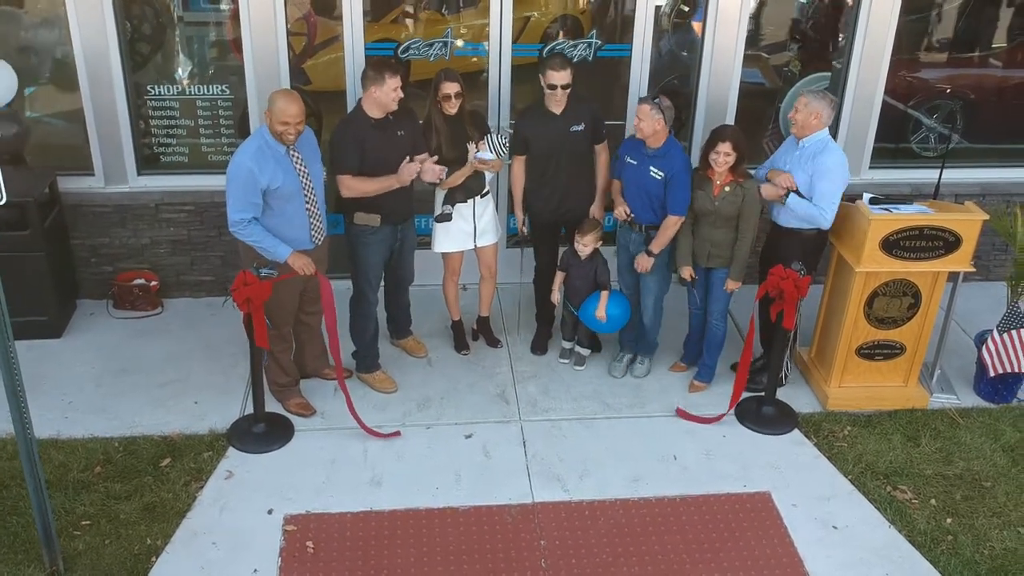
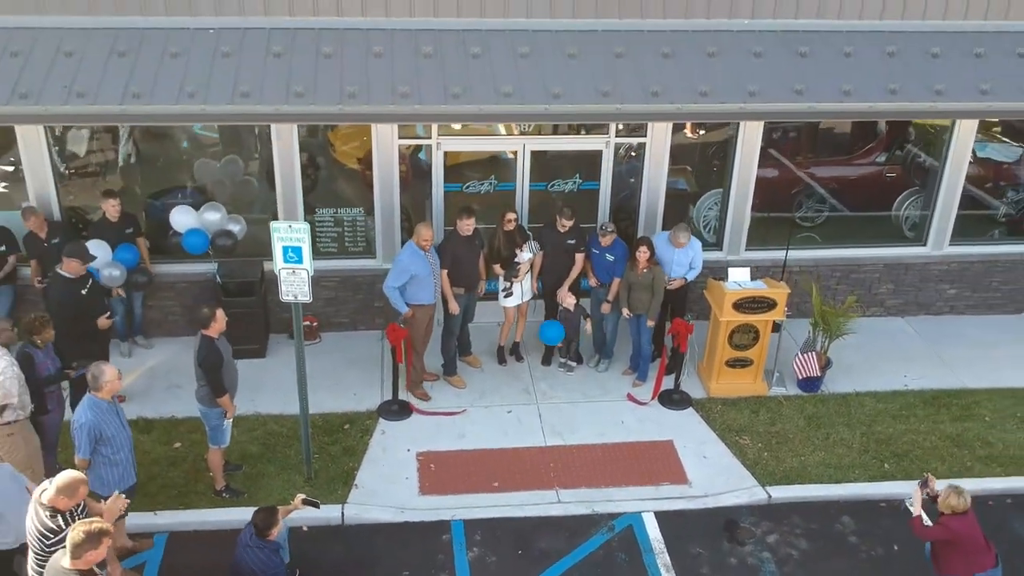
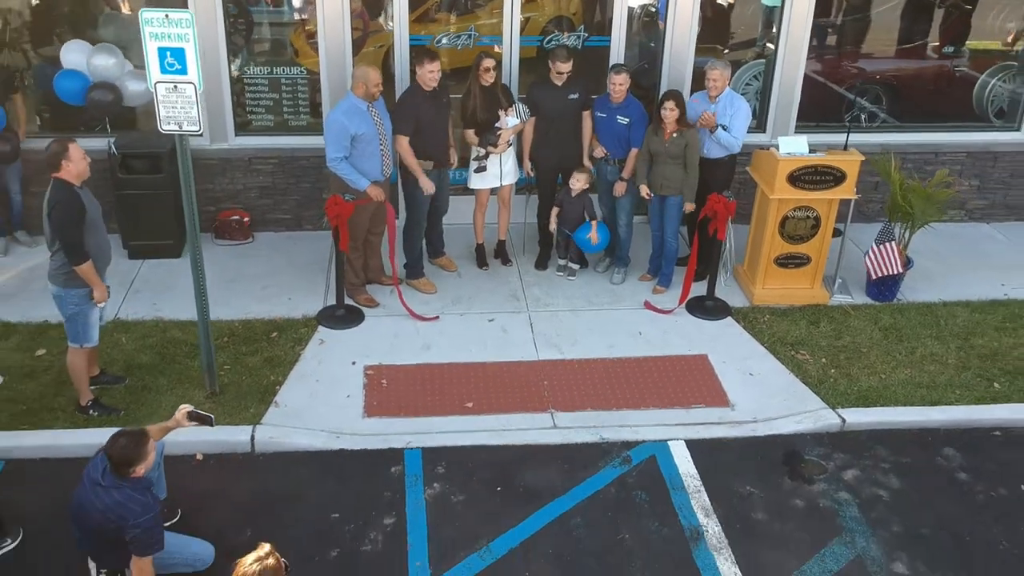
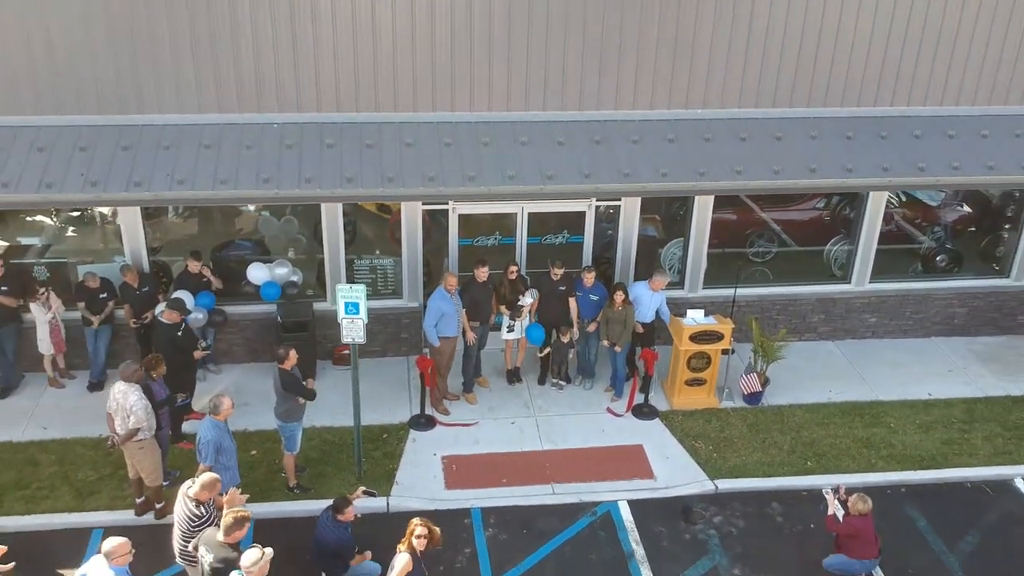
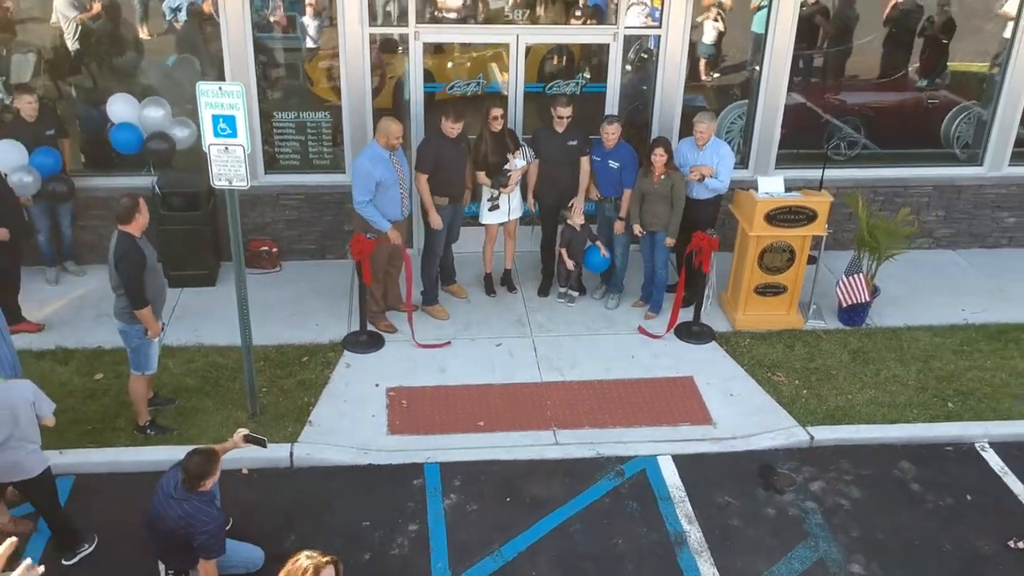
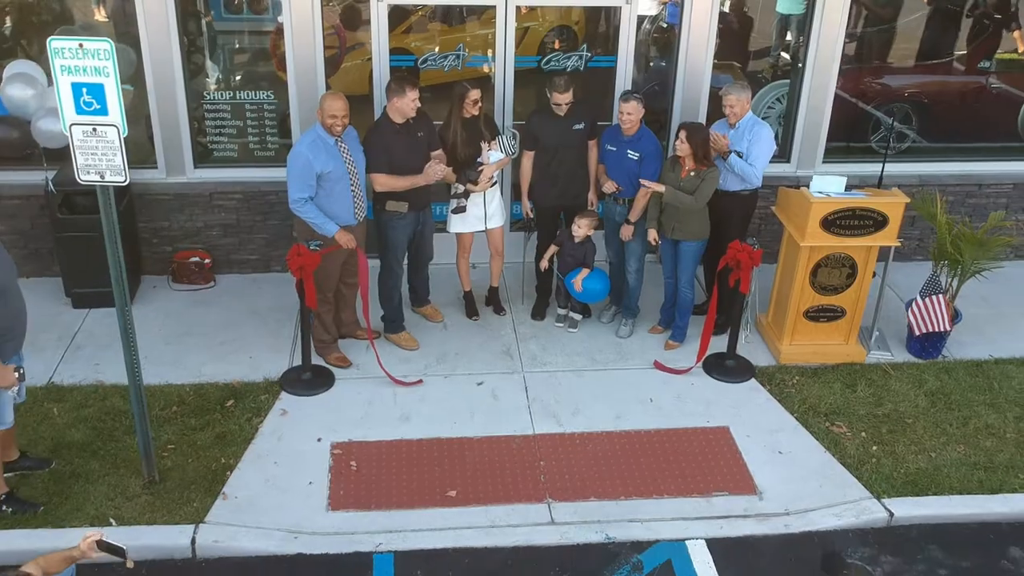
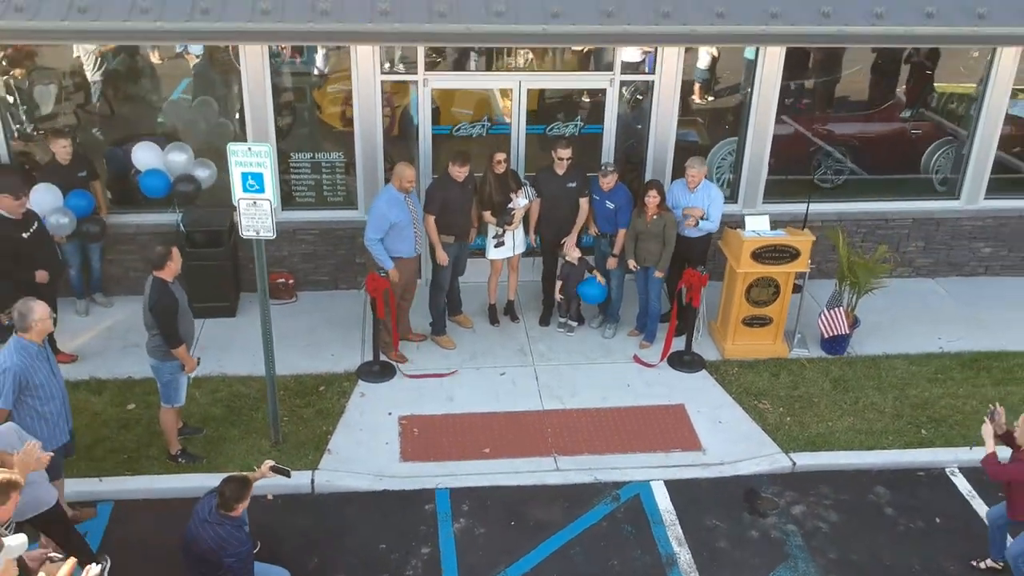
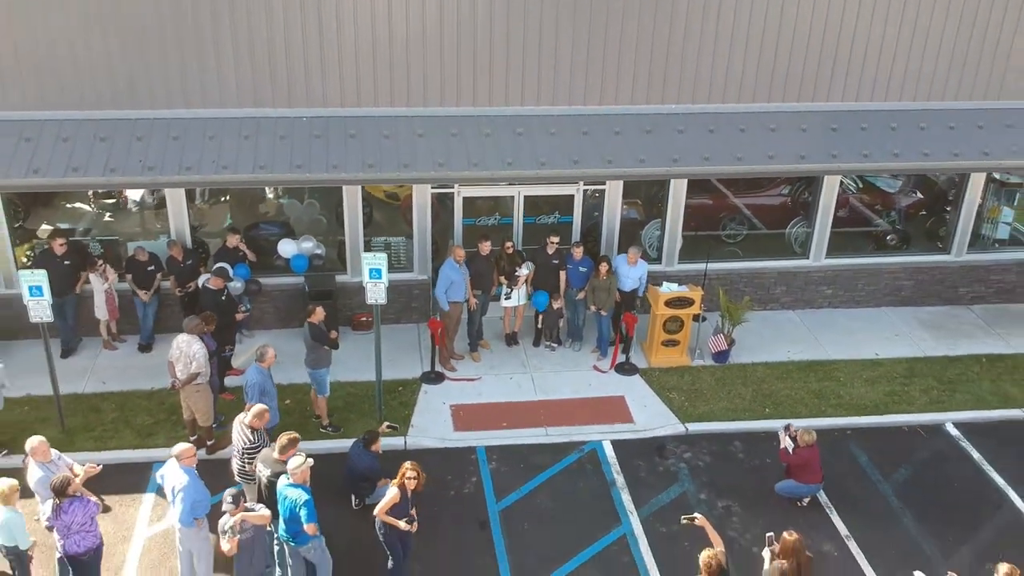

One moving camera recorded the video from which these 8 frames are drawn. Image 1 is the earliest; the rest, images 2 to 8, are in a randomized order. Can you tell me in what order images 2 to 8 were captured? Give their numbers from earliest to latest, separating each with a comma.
6, 3, 5, 7, 2, 4, 8
